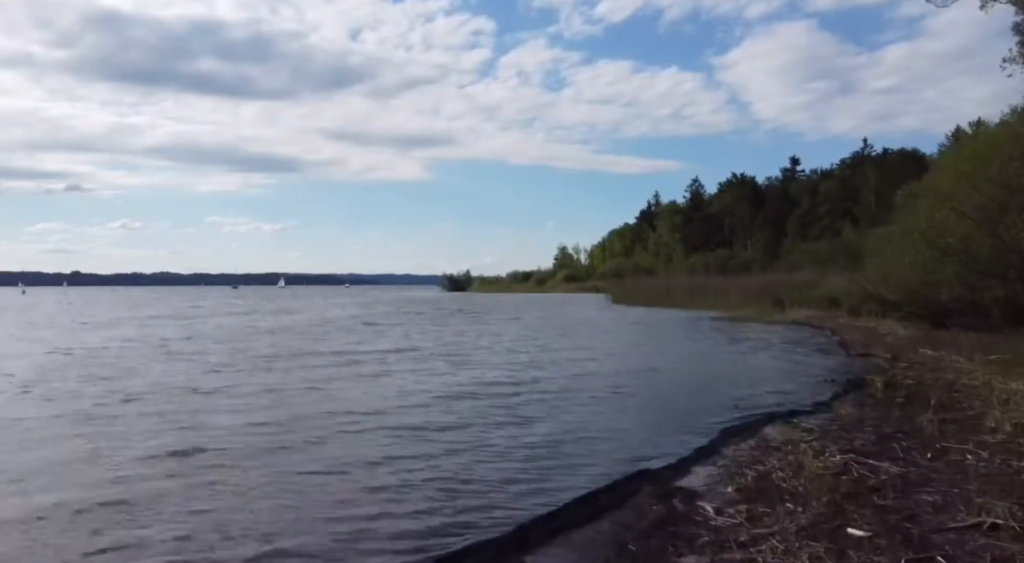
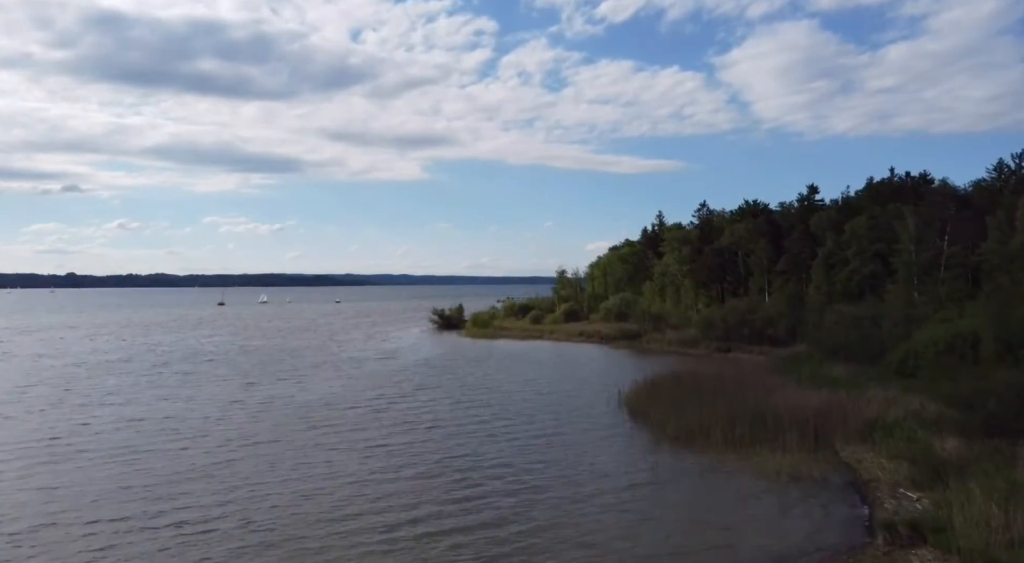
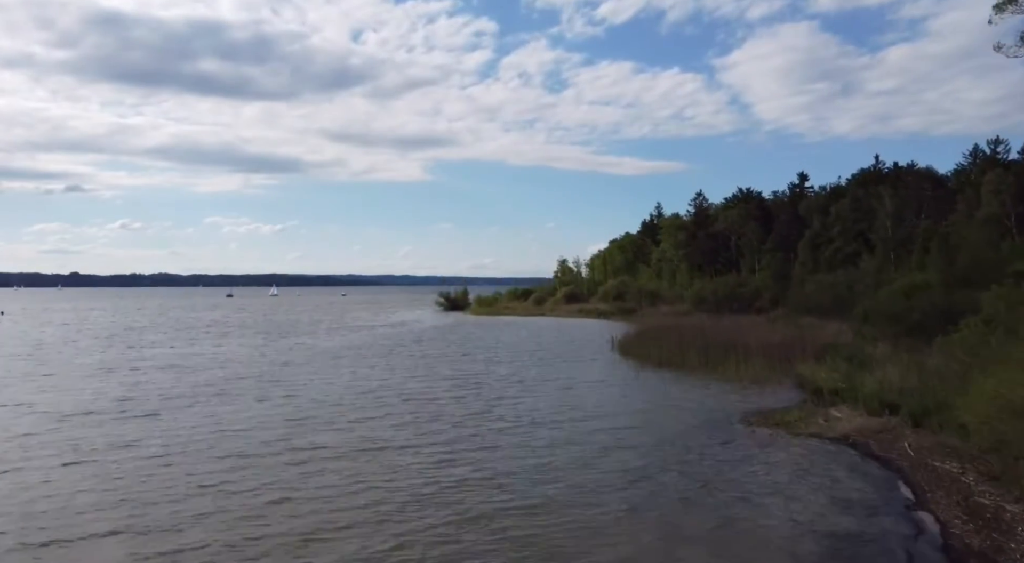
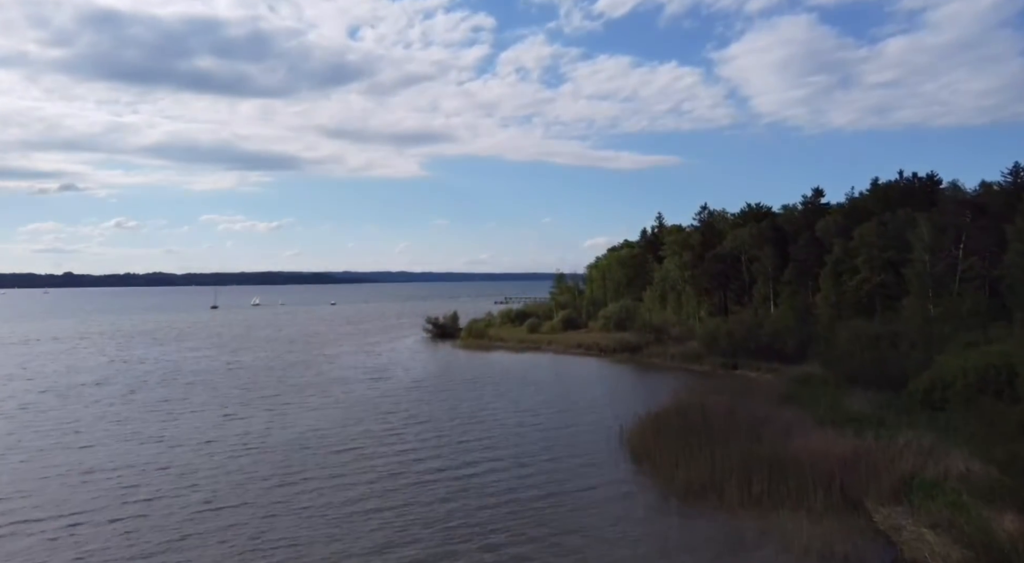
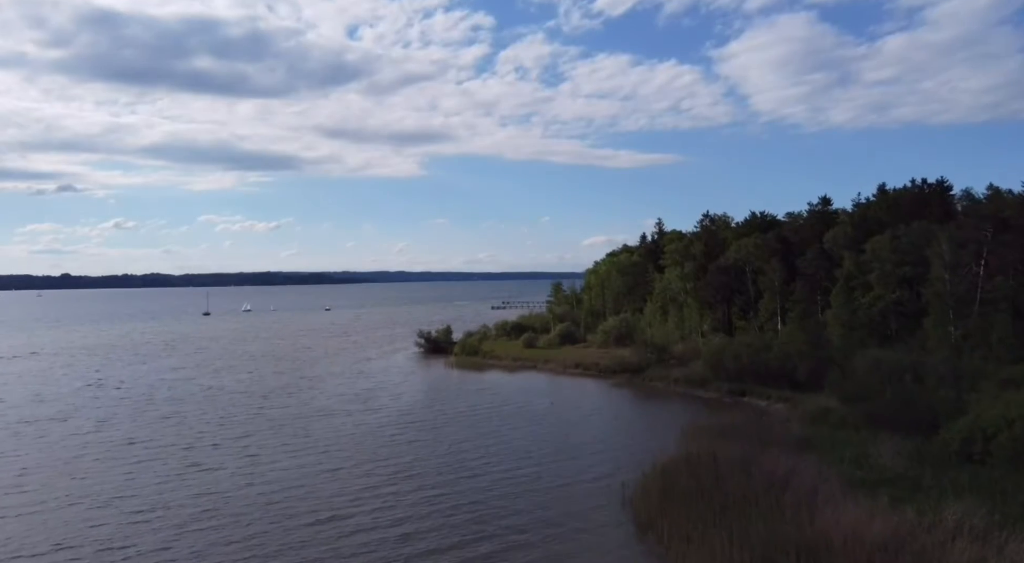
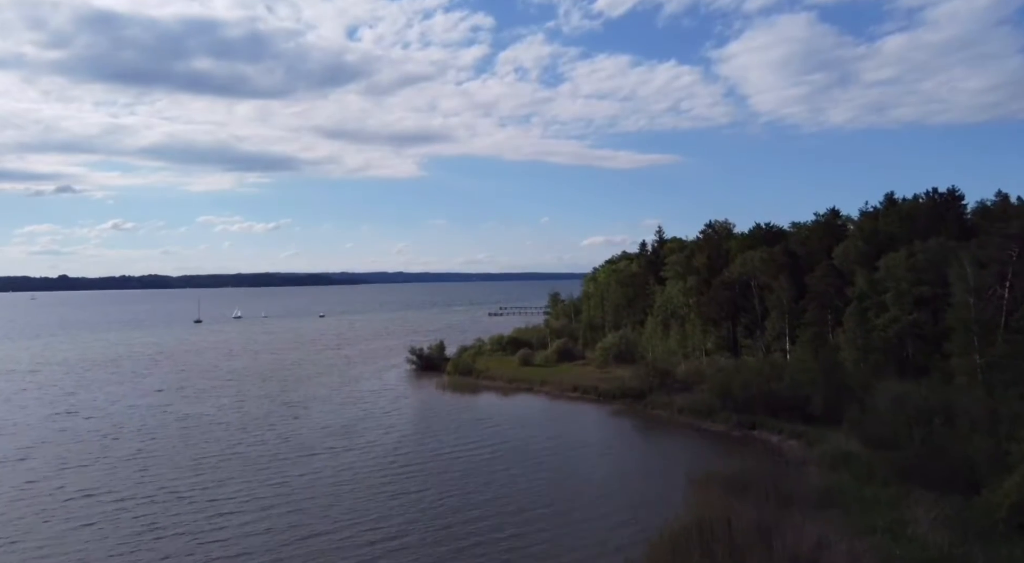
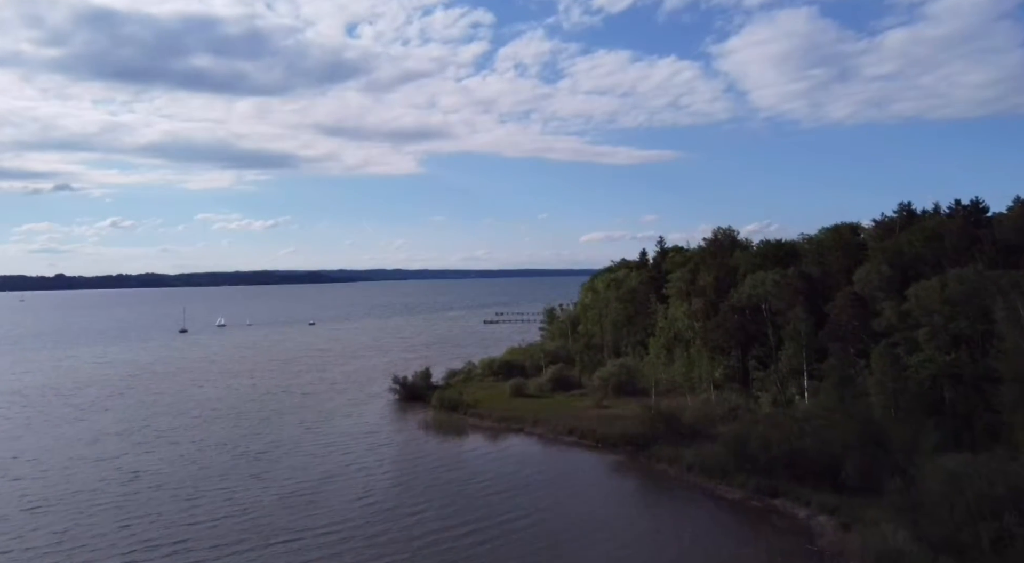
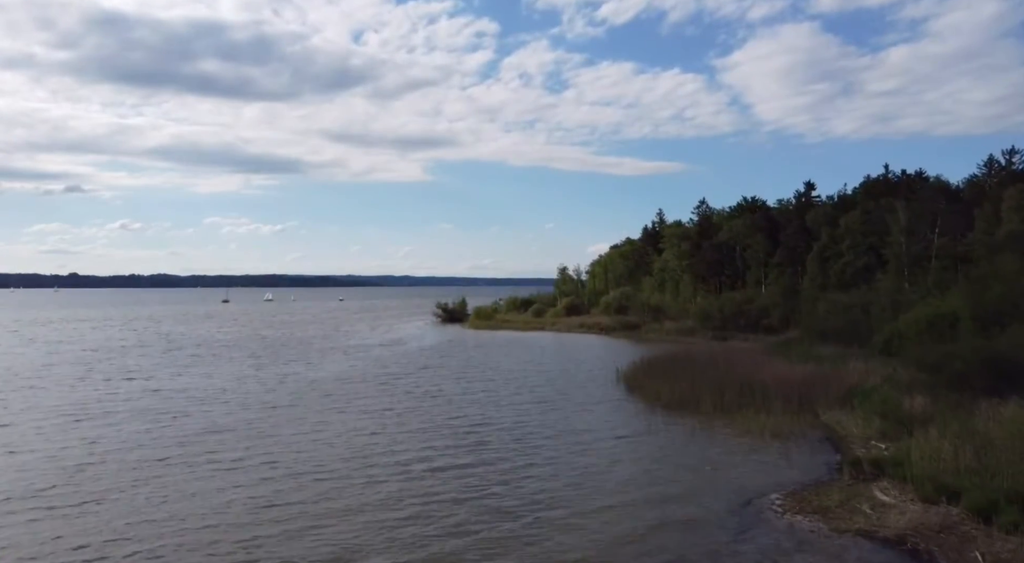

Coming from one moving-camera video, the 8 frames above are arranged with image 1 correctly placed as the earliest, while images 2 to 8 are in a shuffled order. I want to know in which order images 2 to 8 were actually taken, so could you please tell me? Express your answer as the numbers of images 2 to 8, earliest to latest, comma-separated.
3, 8, 2, 4, 5, 6, 7
